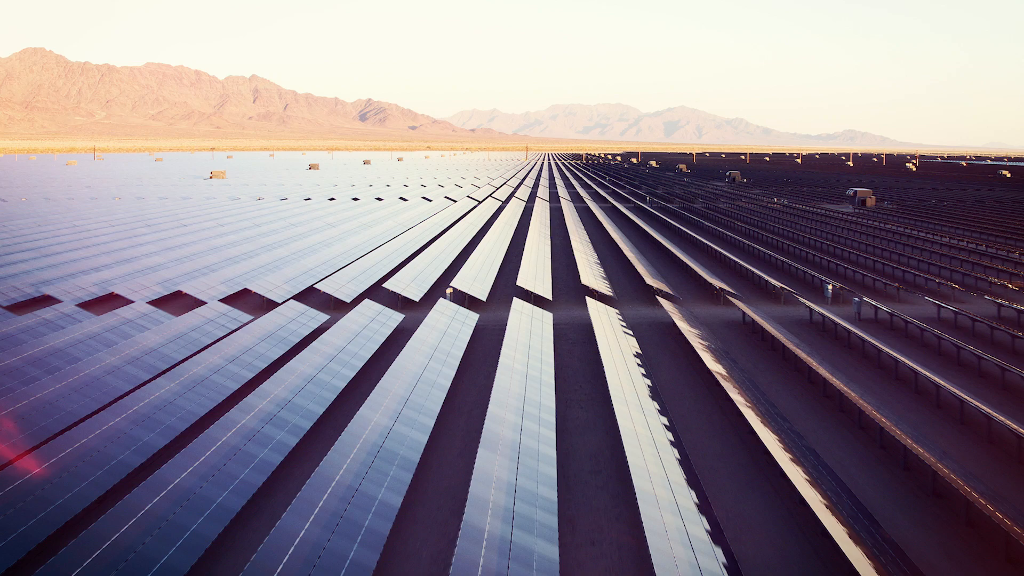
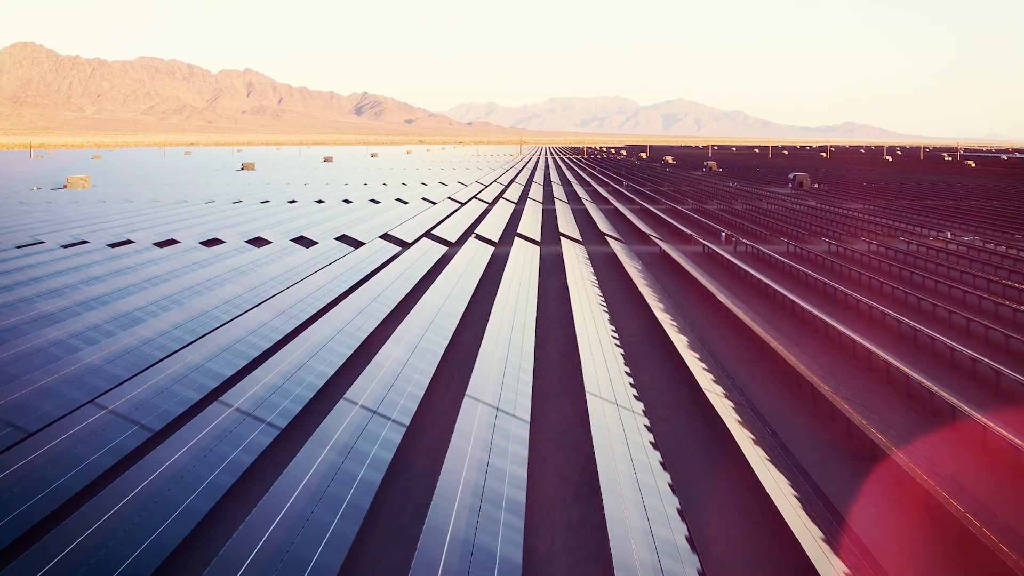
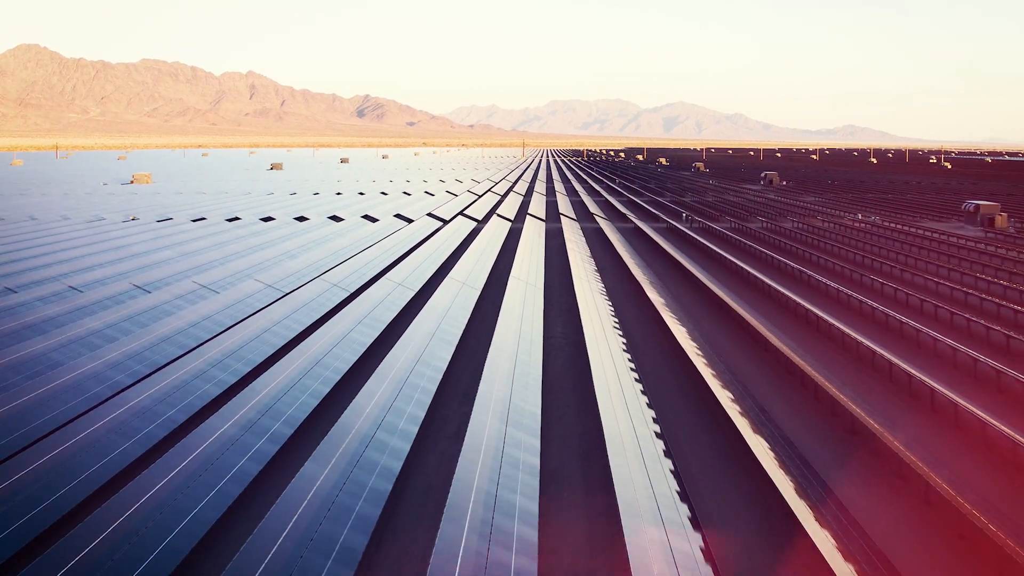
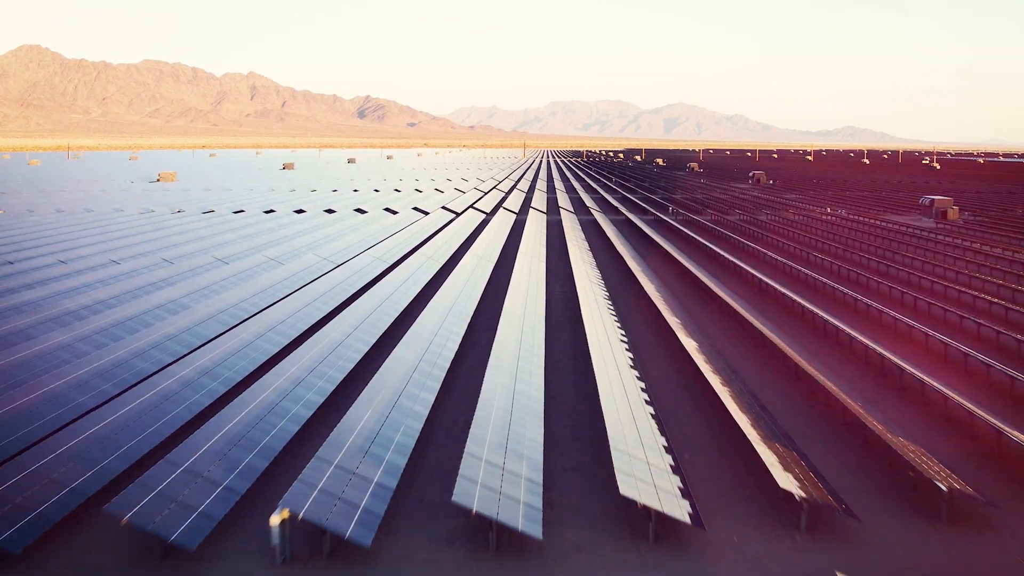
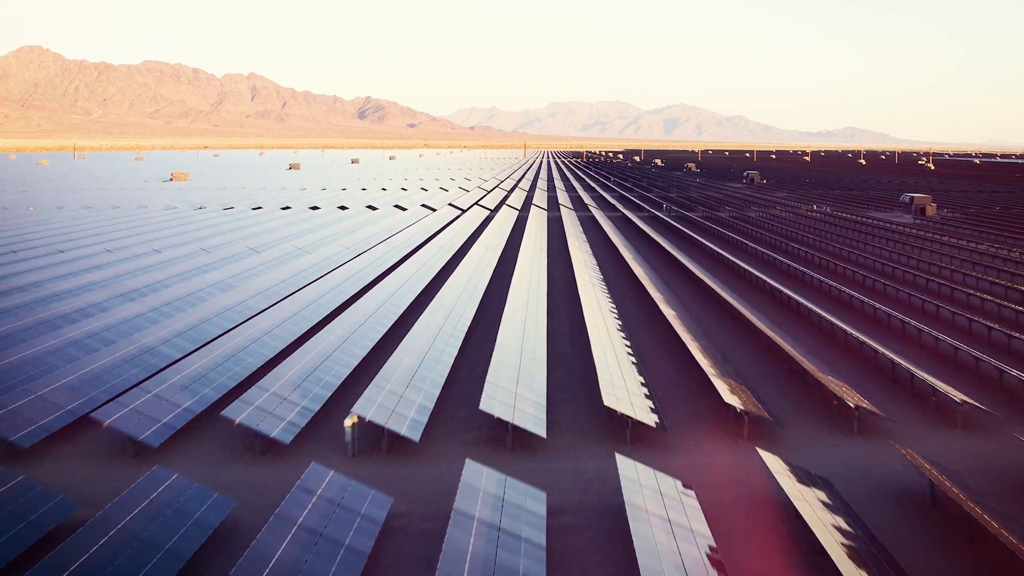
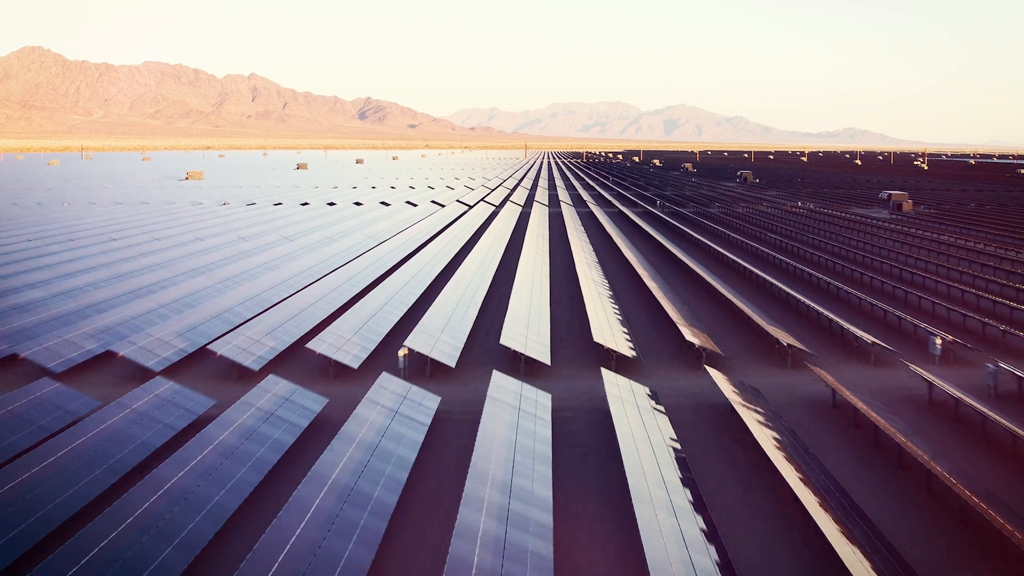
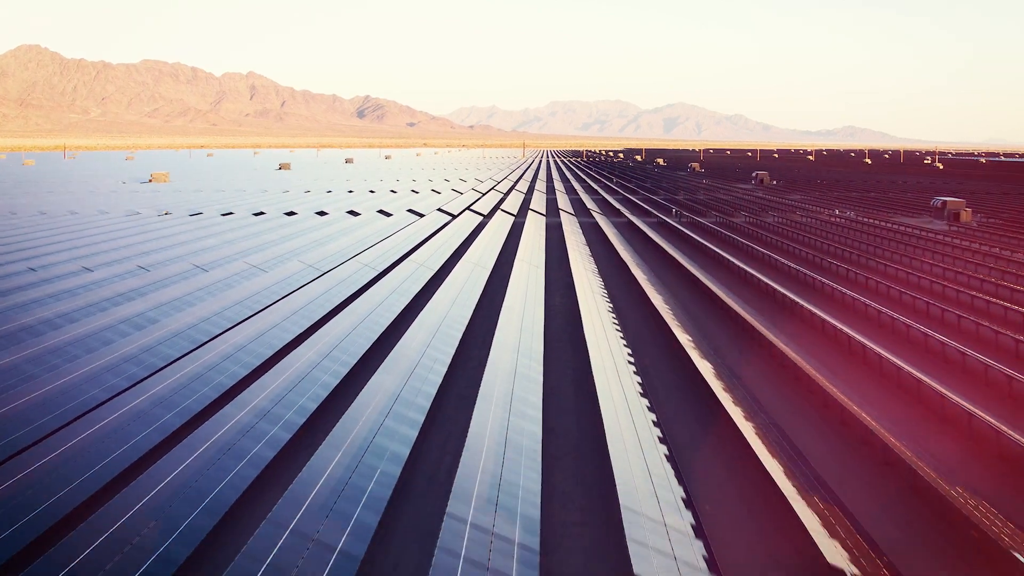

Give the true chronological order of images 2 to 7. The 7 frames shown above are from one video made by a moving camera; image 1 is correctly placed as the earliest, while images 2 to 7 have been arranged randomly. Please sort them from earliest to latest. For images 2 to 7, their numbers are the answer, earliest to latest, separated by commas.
6, 5, 4, 7, 3, 2
